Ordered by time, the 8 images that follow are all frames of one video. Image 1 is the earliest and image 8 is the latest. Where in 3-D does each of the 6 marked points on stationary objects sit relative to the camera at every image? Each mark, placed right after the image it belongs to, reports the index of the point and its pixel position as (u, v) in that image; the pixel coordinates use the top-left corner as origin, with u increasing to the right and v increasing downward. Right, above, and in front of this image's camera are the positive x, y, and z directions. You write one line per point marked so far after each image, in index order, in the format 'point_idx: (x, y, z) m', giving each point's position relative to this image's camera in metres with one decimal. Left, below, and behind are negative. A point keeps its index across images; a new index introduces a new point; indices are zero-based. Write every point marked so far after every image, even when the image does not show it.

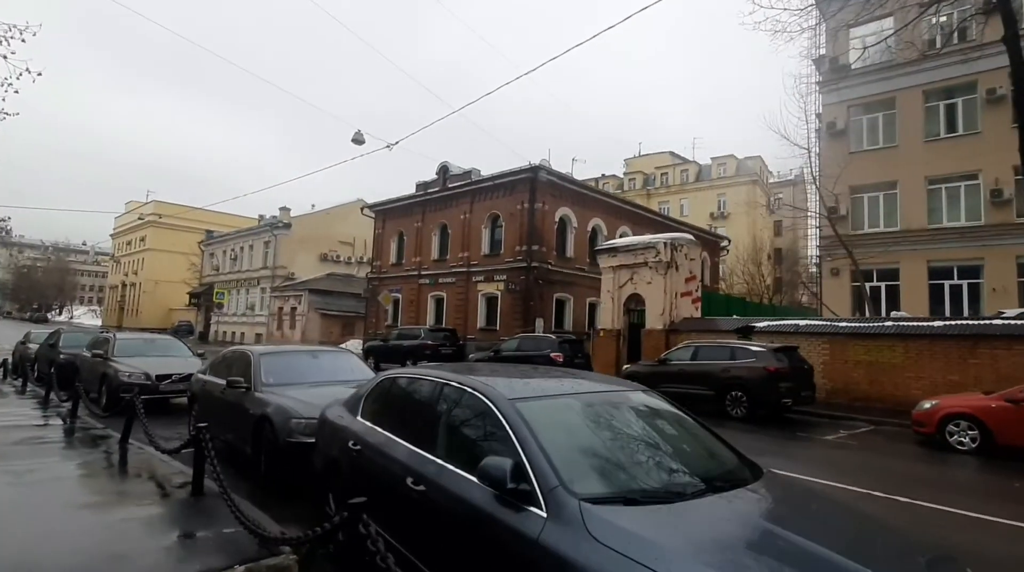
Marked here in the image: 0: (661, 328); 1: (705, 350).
0: (+4.4, -1.2, +17.3) m
1: (+4.5, -1.4, +13.2) m
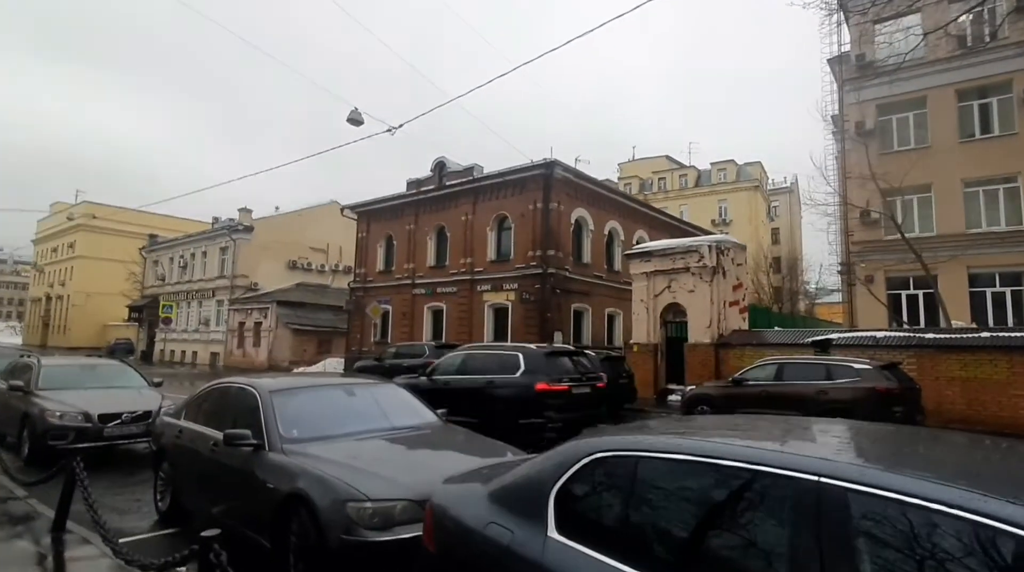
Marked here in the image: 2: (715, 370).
0: (+5.0, -1.4, +15.1) m
1: (+5.4, -1.6, +11.1) m
2: (+5.1, -2.1, +15.0) m
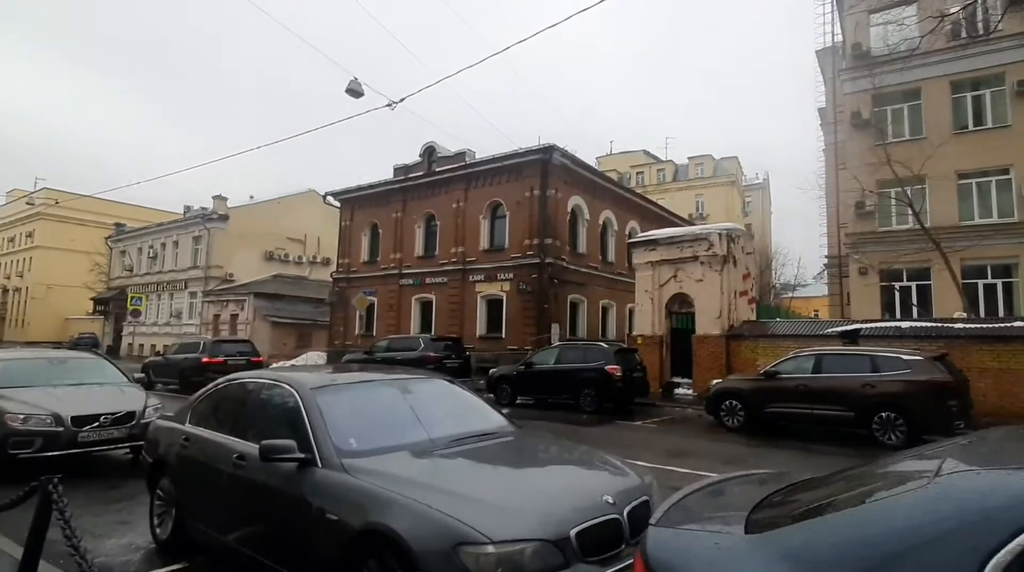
0: (+5.1, -1.2, +14.7) m
1: (+5.8, -1.3, +10.6) m
2: (+5.2, -1.8, +14.5) m
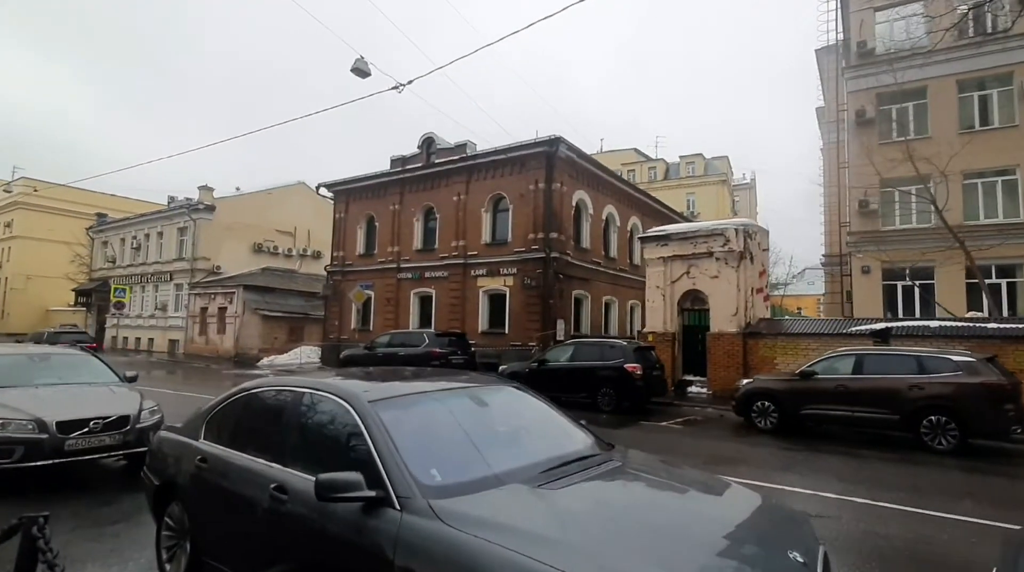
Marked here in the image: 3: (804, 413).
0: (+5.4, -1.1, +14.3) m
1: (+6.1, -1.3, +10.2) m
2: (+5.5, -1.8, +14.1) m
3: (+5.2, -2.3, +10.5) m
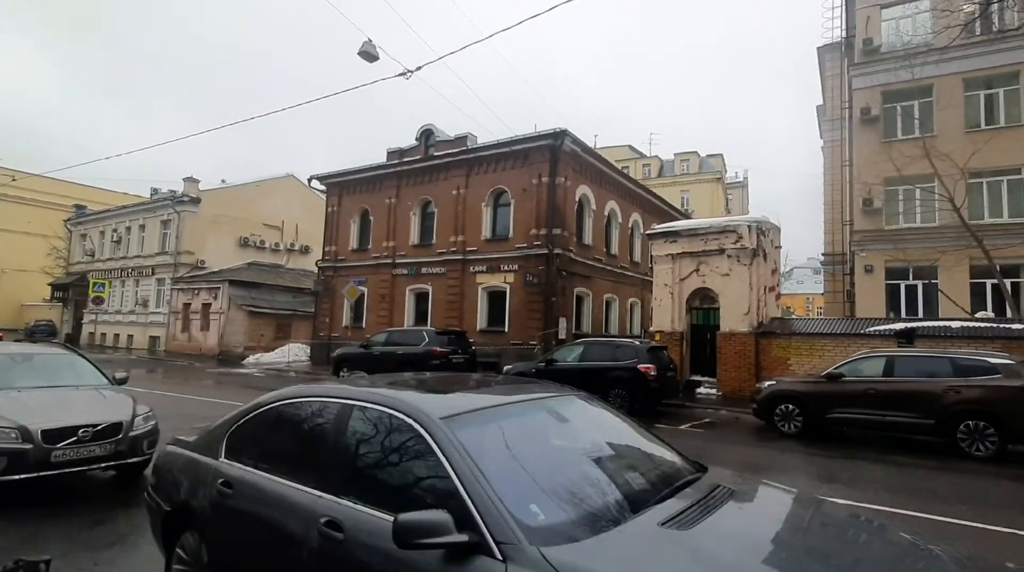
0: (+5.5, -1.1, +13.9) m
1: (+6.4, -1.3, +9.9) m
2: (+5.6, -1.7, +13.7) m
3: (+5.5, -2.2, +10.1) m
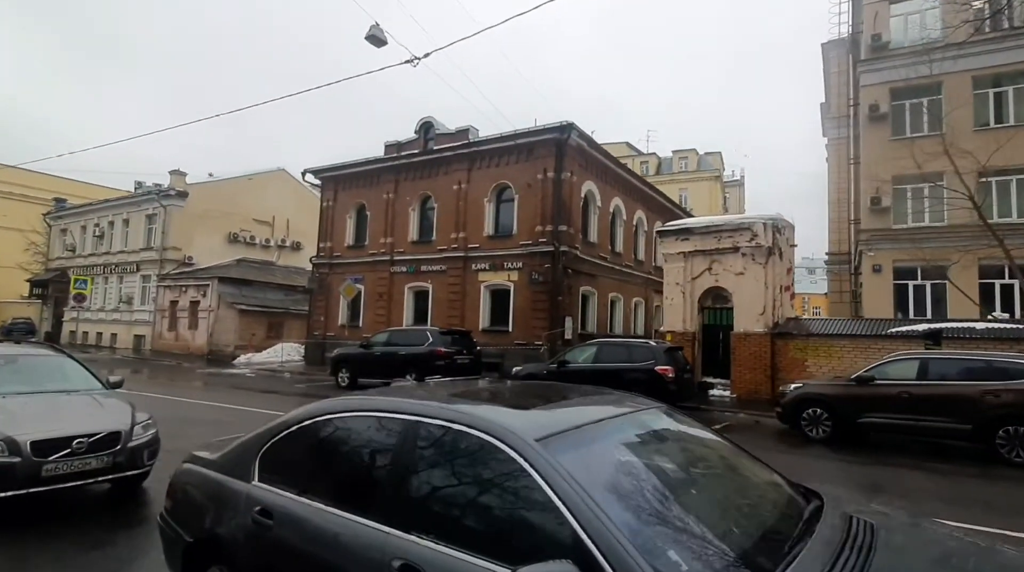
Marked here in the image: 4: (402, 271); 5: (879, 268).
0: (+5.7, -1.0, +13.5) m
1: (+6.7, -1.2, +9.5) m
2: (+5.8, -1.7, +13.3) m
3: (+5.7, -2.2, +9.7) m
4: (-3.6, +0.5, +19.1) m
5: (+11.6, +0.6, +18.6) m
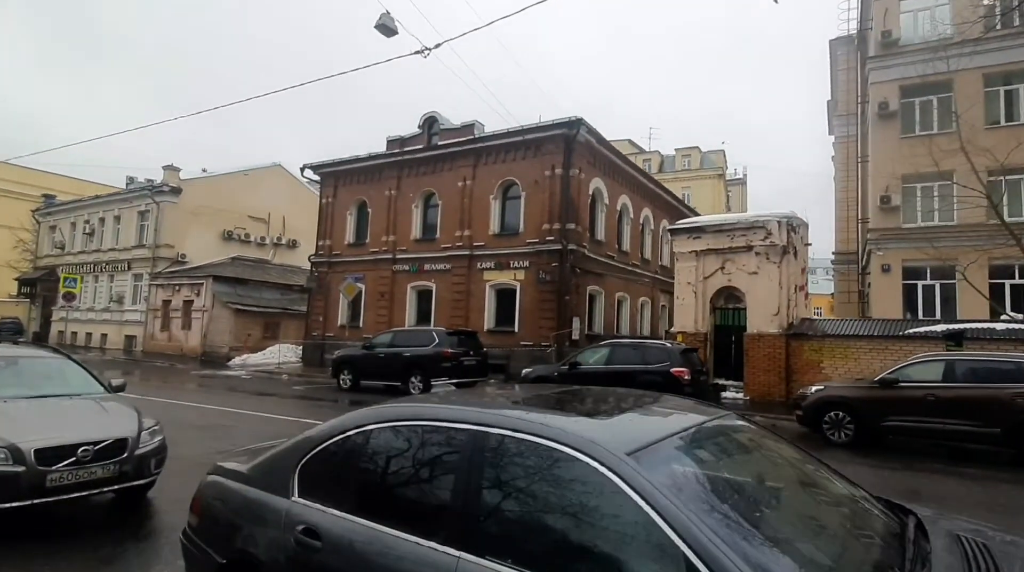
0: (+5.9, -1.0, +13.2) m
1: (+6.9, -1.2, +9.2) m
2: (+6.0, -1.7, +13.0) m
3: (+6.0, -2.2, +9.5) m
4: (-3.4, +0.5, +18.7) m
5: (+11.7, +0.6, +18.4) m
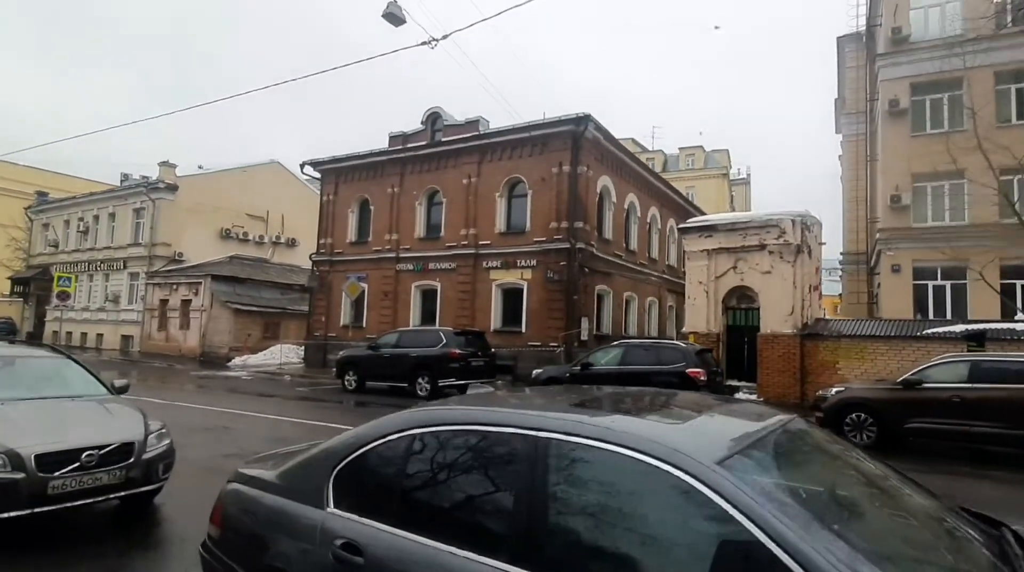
0: (+6.1, -1.0, +12.9) m
1: (+7.2, -1.2, +9.0) m
2: (+6.2, -1.7, +12.8) m
3: (+6.2, -2.2, +9.2) m
4: (-3.3, +0.6, +18.4) m
5: (+11.9, +0.6, +18.2) m
